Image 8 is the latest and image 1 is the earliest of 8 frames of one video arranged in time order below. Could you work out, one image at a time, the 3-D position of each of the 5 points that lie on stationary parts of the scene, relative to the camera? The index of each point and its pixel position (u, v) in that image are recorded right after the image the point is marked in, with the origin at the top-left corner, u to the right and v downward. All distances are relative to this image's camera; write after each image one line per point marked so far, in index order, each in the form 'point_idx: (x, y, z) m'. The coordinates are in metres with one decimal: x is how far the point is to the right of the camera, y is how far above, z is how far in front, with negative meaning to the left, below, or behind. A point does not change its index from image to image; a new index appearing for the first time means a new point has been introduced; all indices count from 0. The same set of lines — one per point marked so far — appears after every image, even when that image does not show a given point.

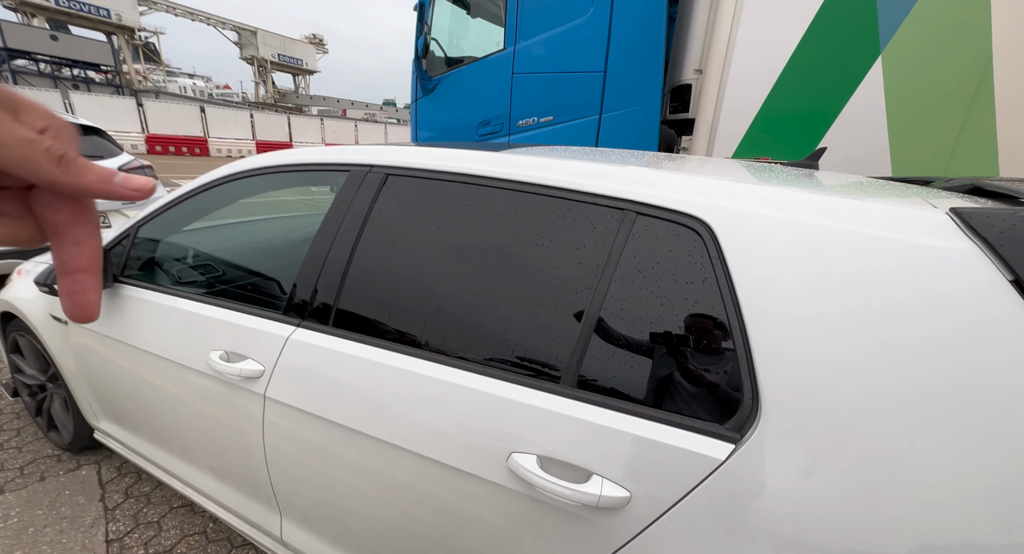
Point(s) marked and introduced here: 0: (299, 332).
0: (-0.6, -0.2, +1.3) m
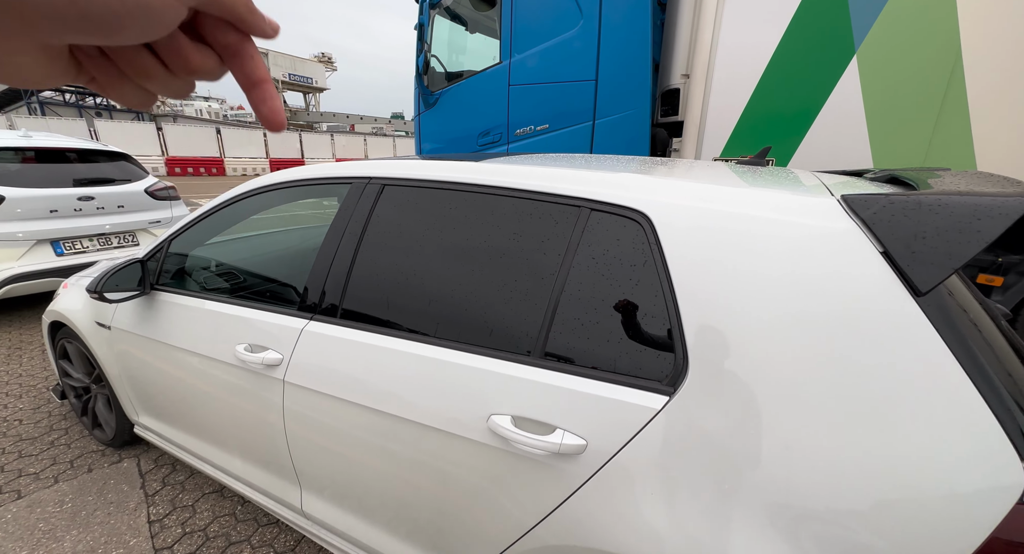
0: (-0.7, -0.2, +1.5) m
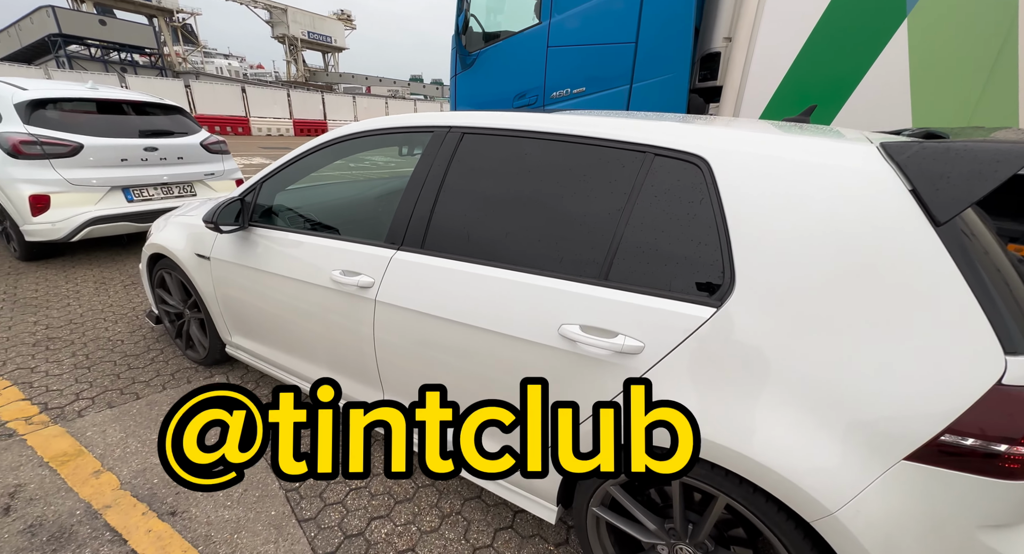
0: (-0.4, +0.1, +1.7) m
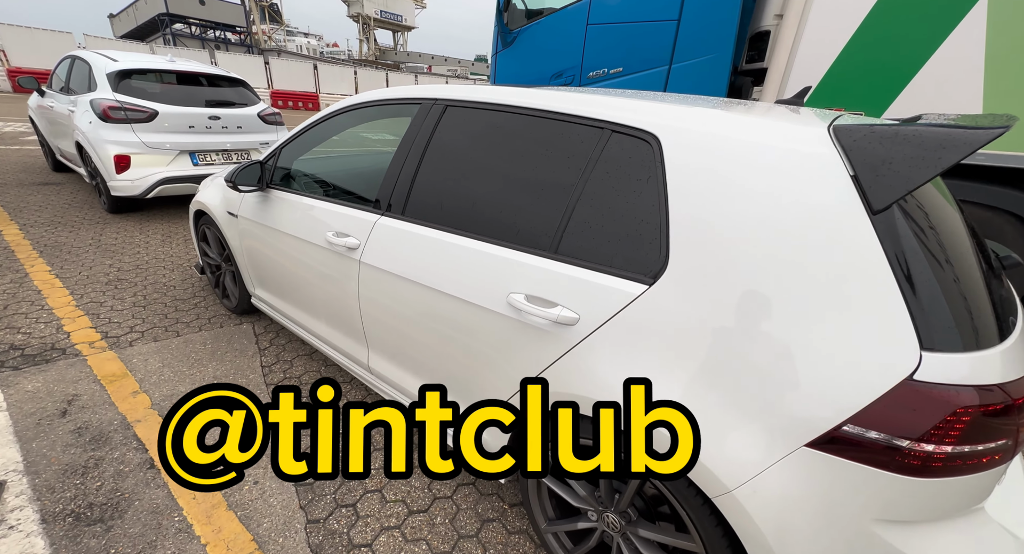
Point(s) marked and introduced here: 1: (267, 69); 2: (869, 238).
0: (-0.5, +0.2, +1.9) m
1: (-9.6, +8.1, +17.5) m
2: (+0.8, +0.1, +1.0) m
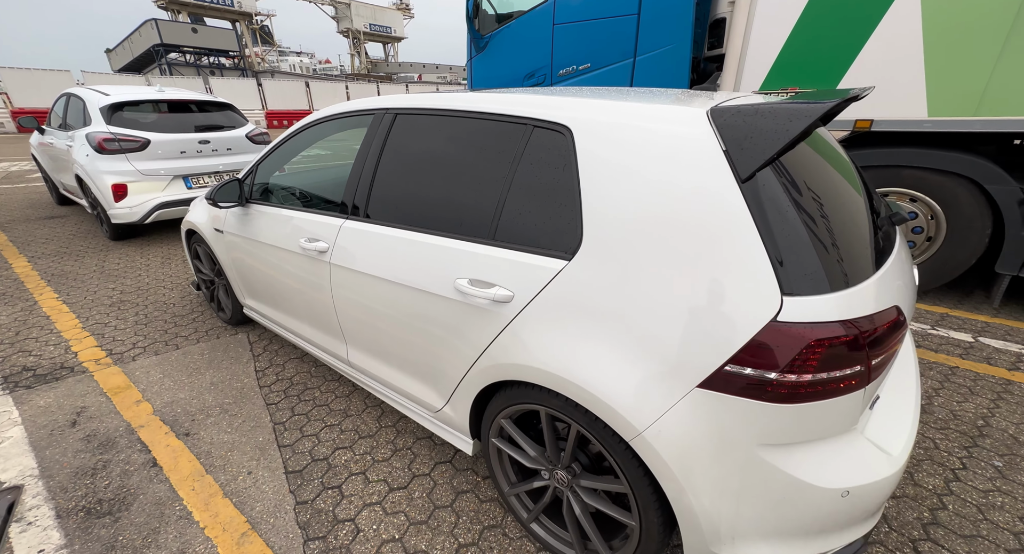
0: (-0.7, +0.2, +2.0) m
1: (-10.1, +7.4, +17.8) m
2: (+0.6, +0.2, +1.1) m
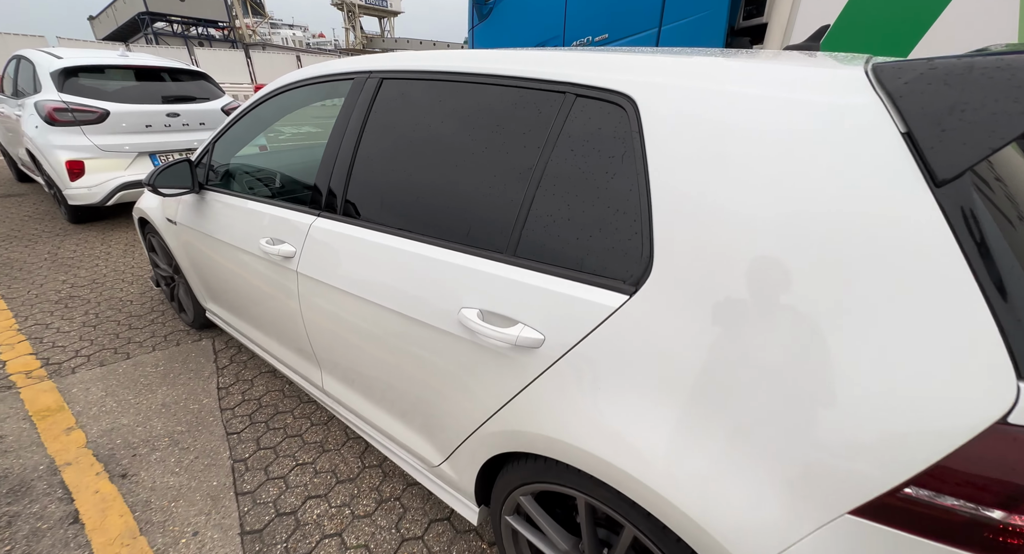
0: (-0.7, +0.2, +1.6) m
1: (-10.1, +8.1, +17.0) m
2: (+0.7, +0.1, +0.7) m
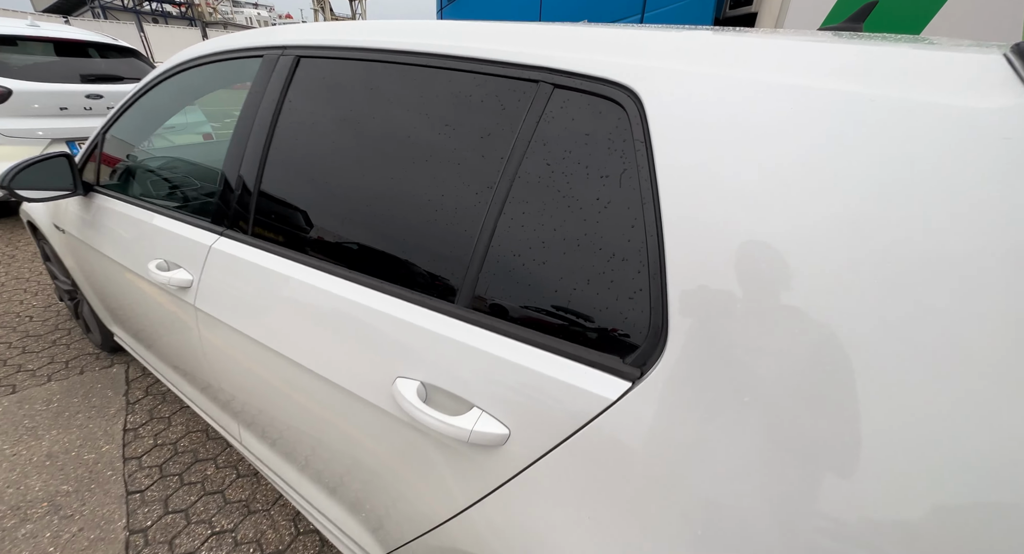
0: (-0.8, +0.1, +1.2) m
1: (-11.0, +8.3, +15.9) m
2: (+0.6, 0.0, +0.4) m
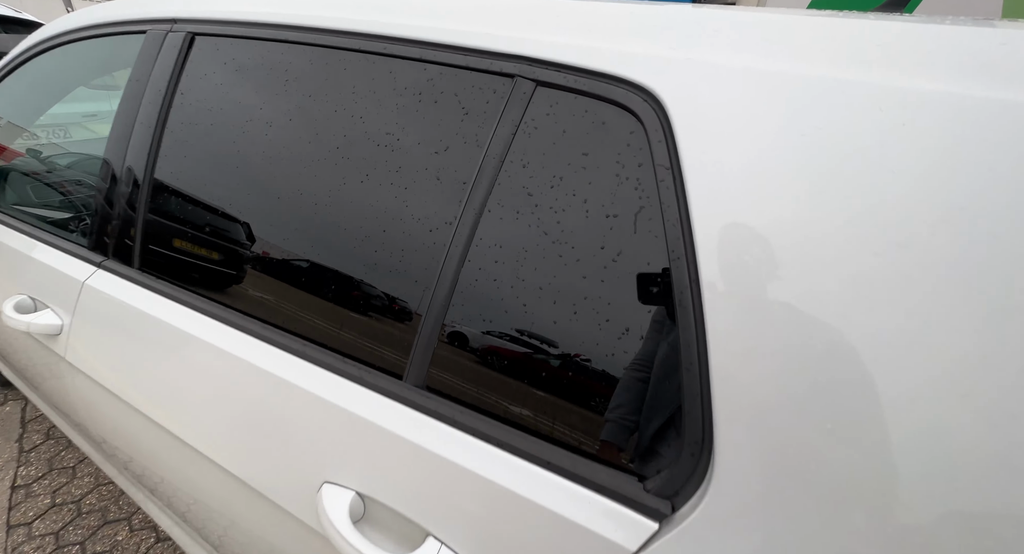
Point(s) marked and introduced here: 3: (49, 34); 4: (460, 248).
0: (-0.9, 0.0, +0.9) m
1: (-12.2, +8.4, +14.7) m
2: (+0.6, -0.1, +0.2) m
3: (-1.2, +0.6, +1.2) m
4: (-0.1, 0.0, +0.6) m
